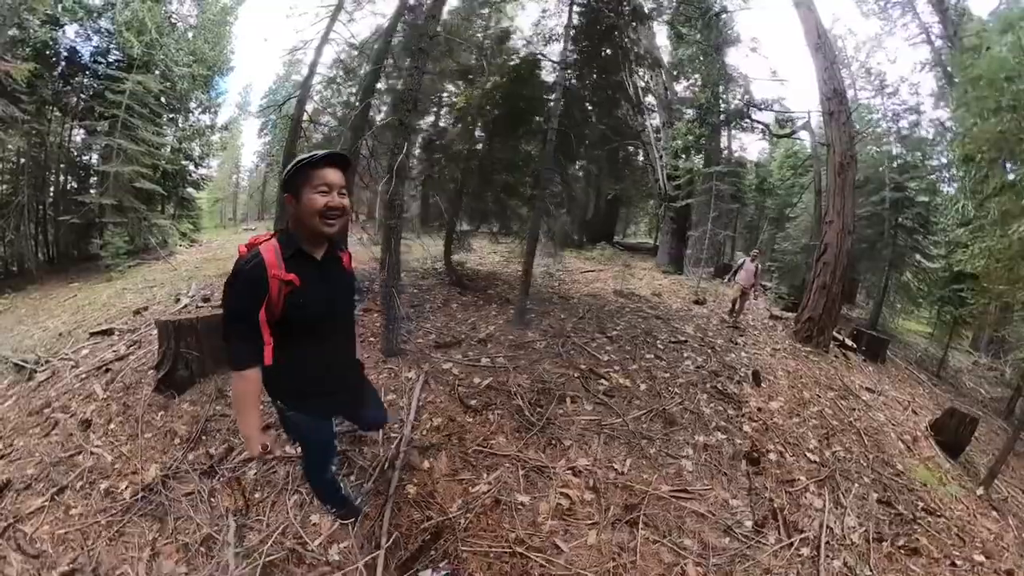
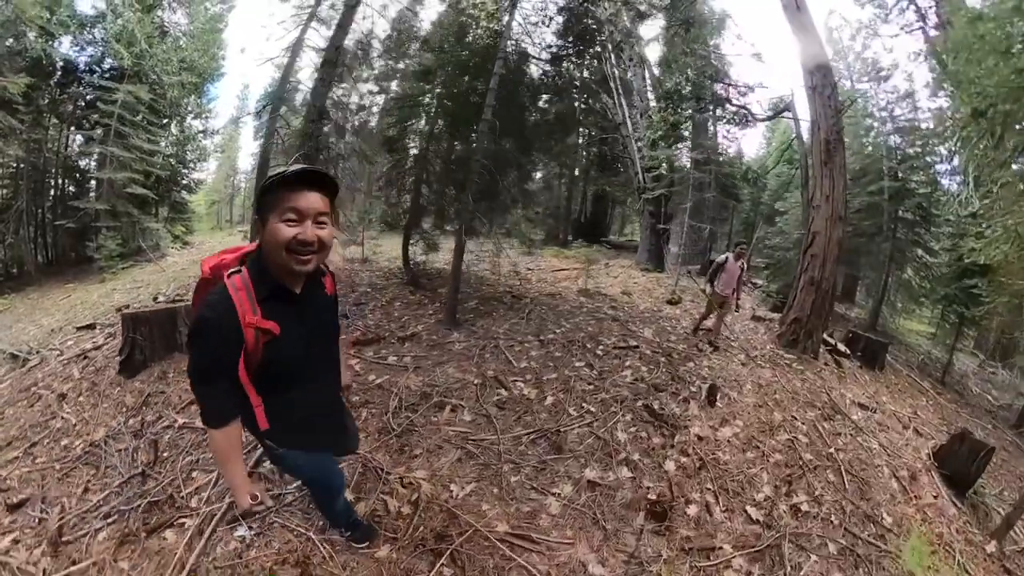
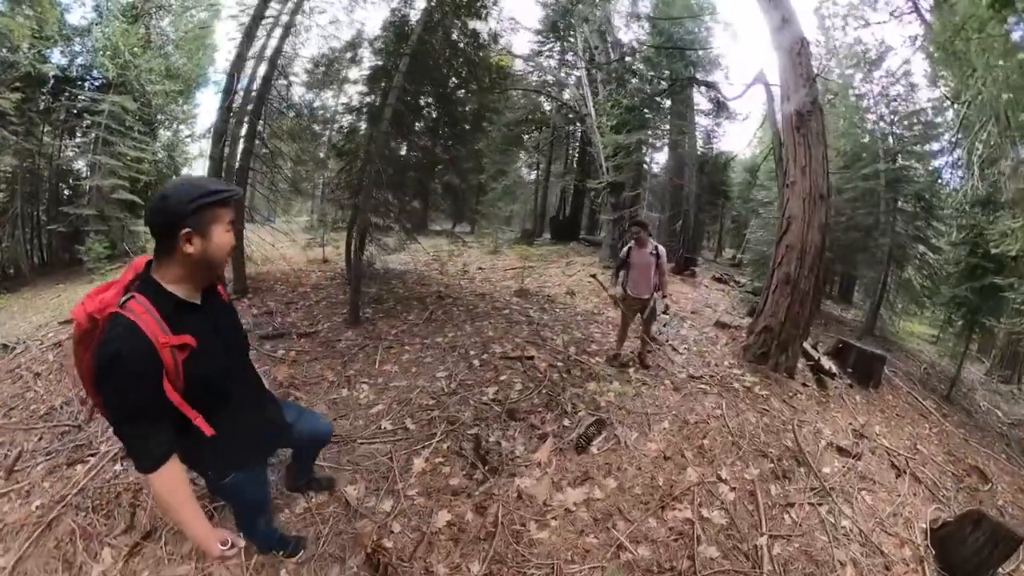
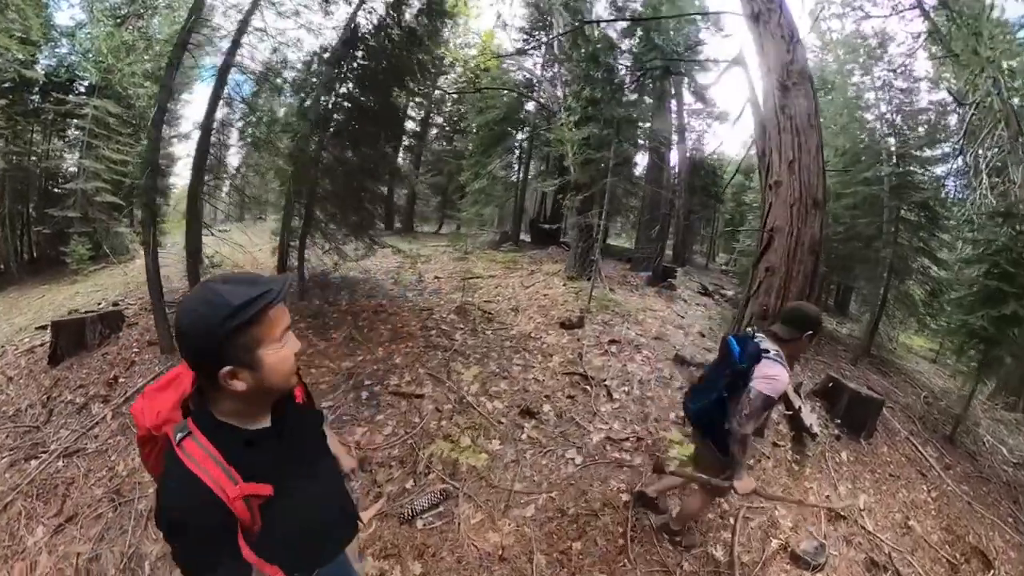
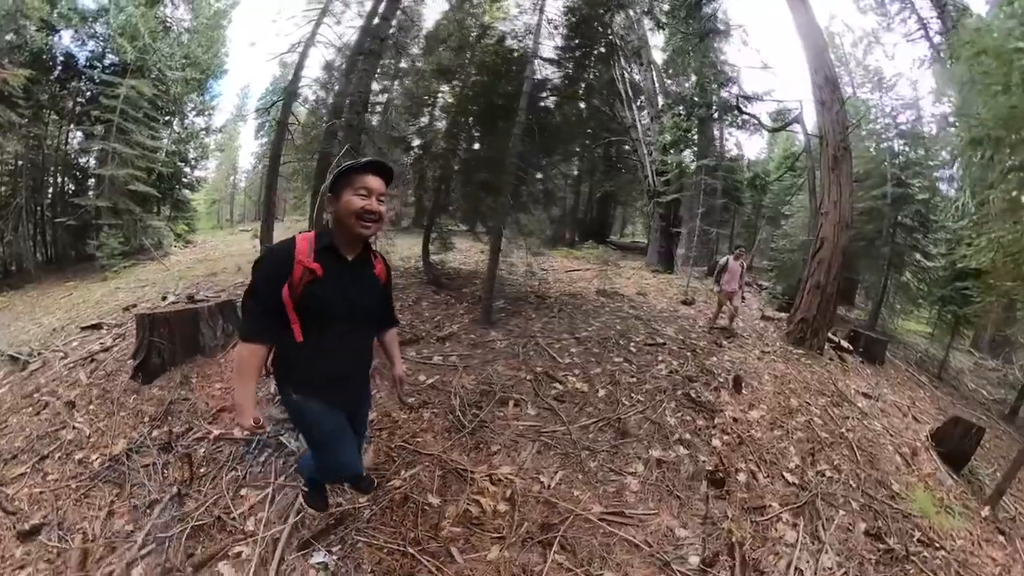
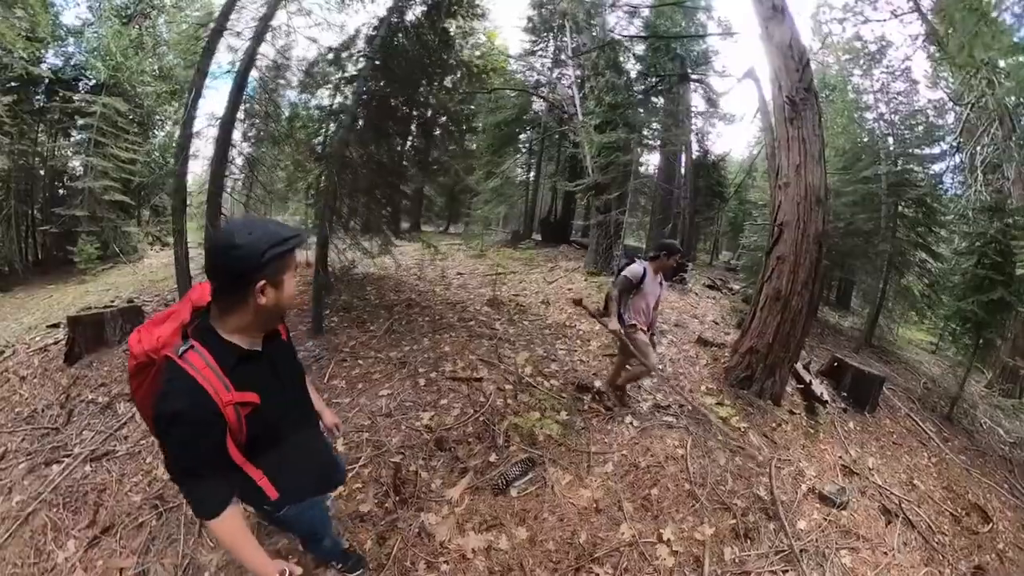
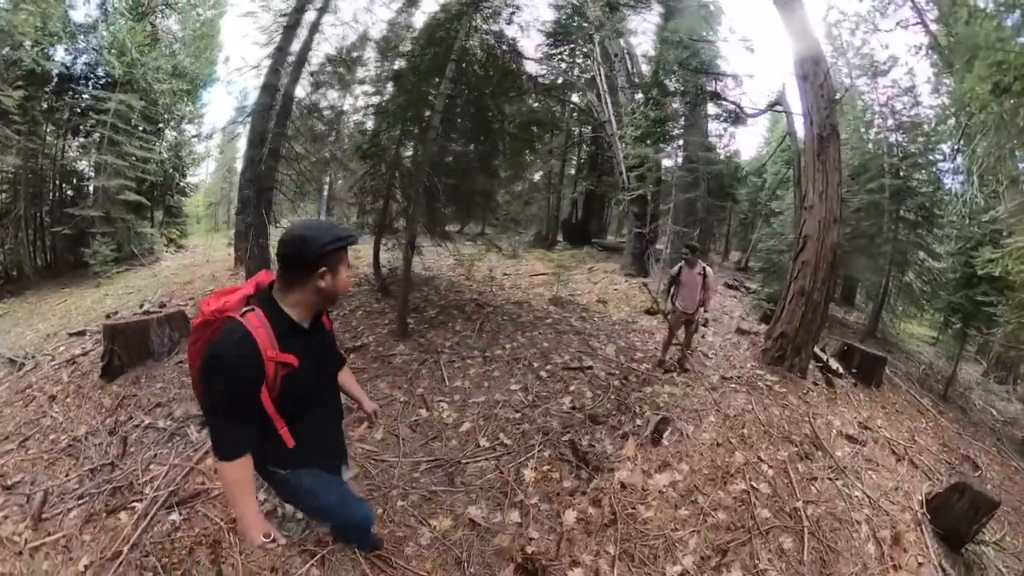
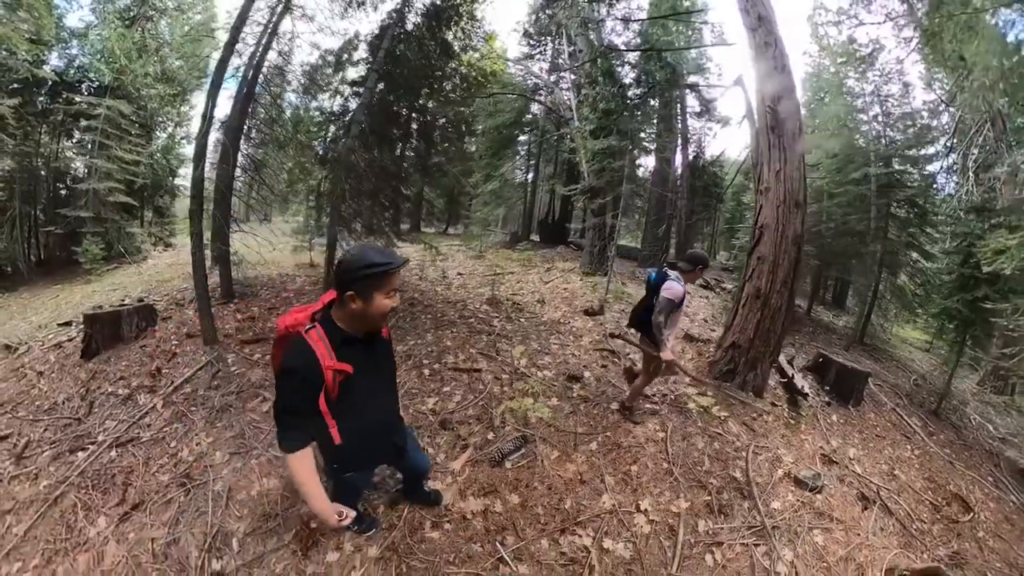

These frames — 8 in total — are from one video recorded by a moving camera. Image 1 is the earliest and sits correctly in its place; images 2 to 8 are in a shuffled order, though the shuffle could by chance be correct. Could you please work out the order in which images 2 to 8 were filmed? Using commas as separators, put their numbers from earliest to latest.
5, 2, 7, 3, 6, 8, 4
